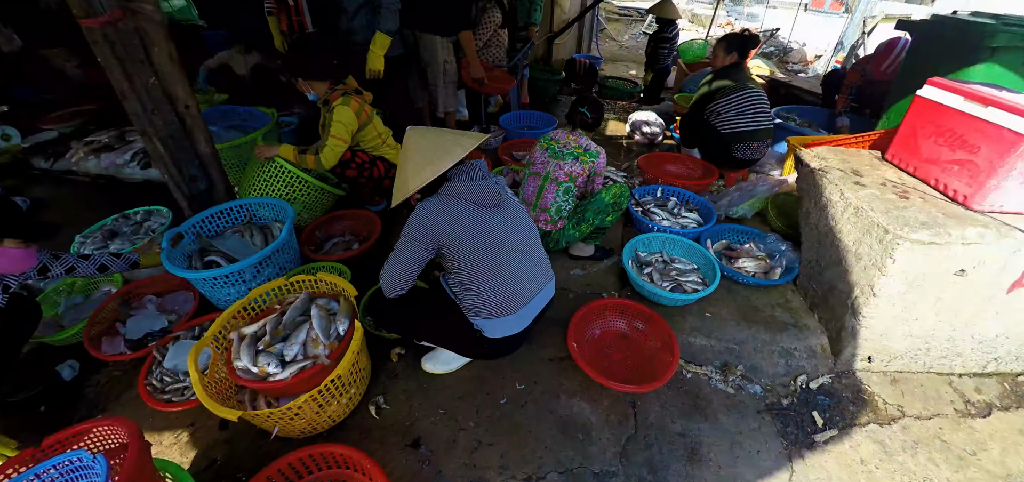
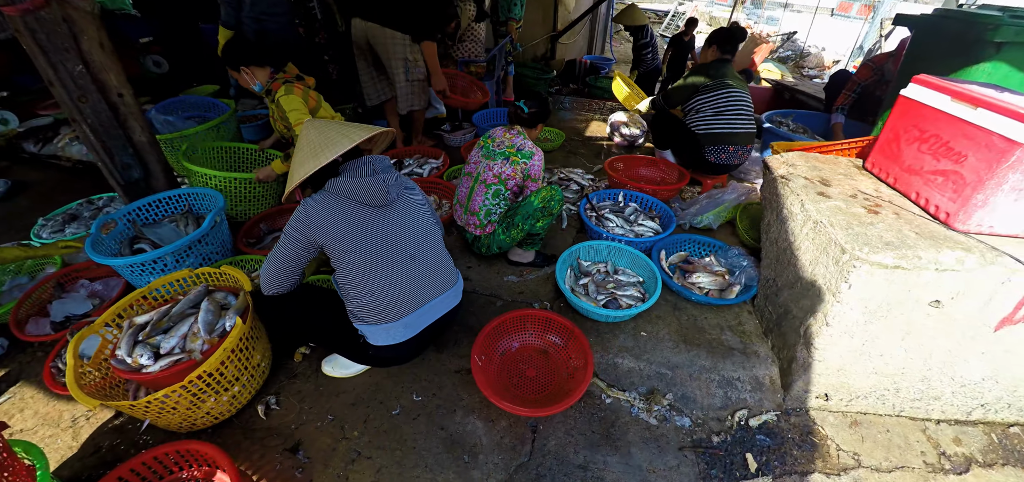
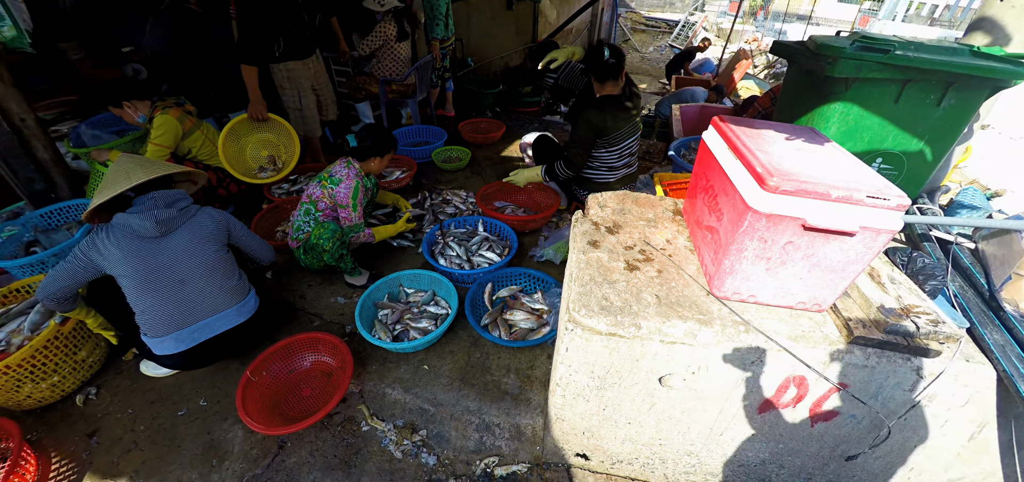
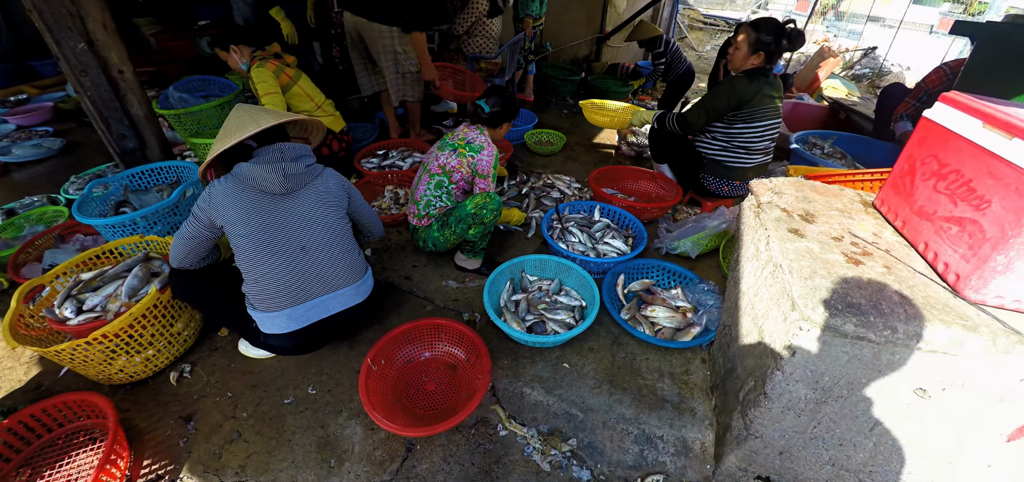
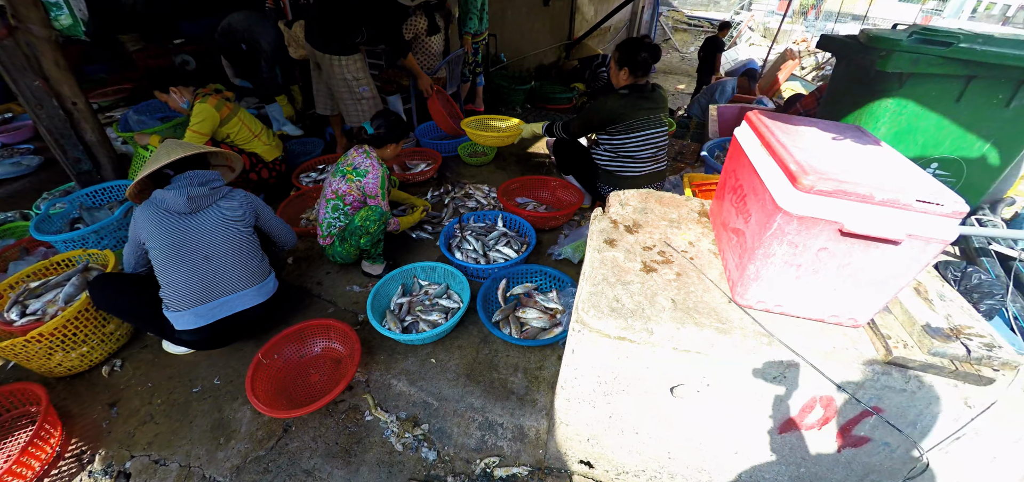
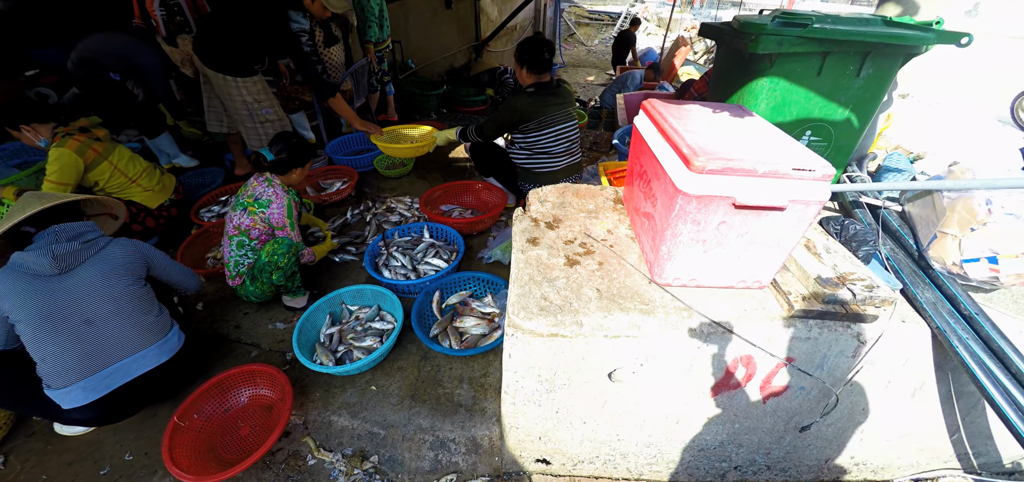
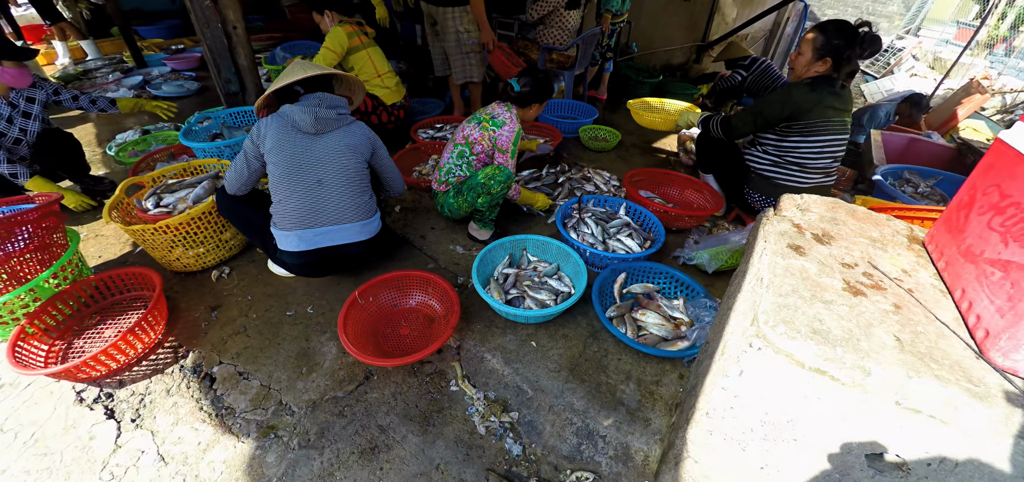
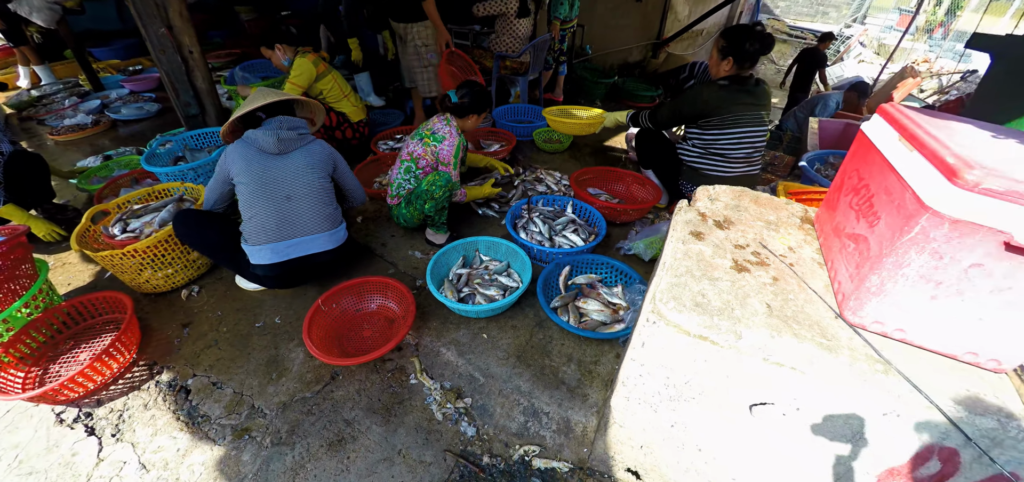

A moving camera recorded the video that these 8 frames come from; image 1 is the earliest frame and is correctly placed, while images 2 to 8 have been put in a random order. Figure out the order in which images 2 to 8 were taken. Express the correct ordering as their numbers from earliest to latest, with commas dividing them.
2, 4, 7, 8, 5, 6, 3
